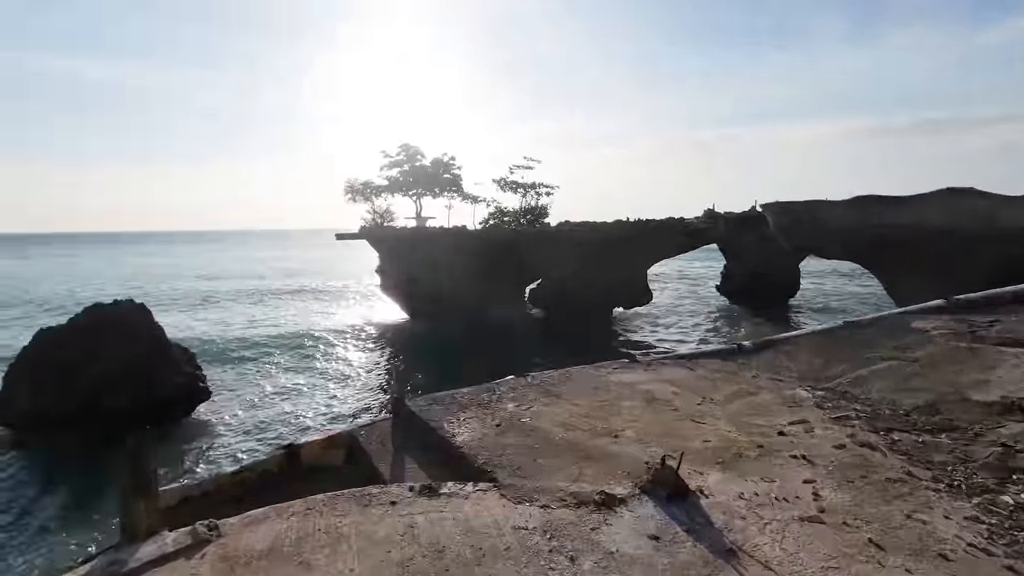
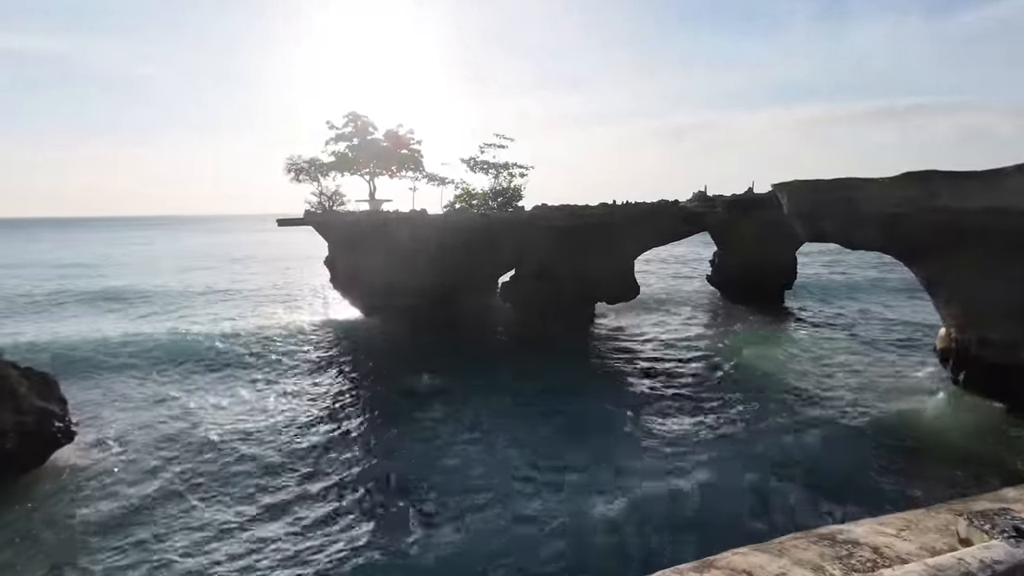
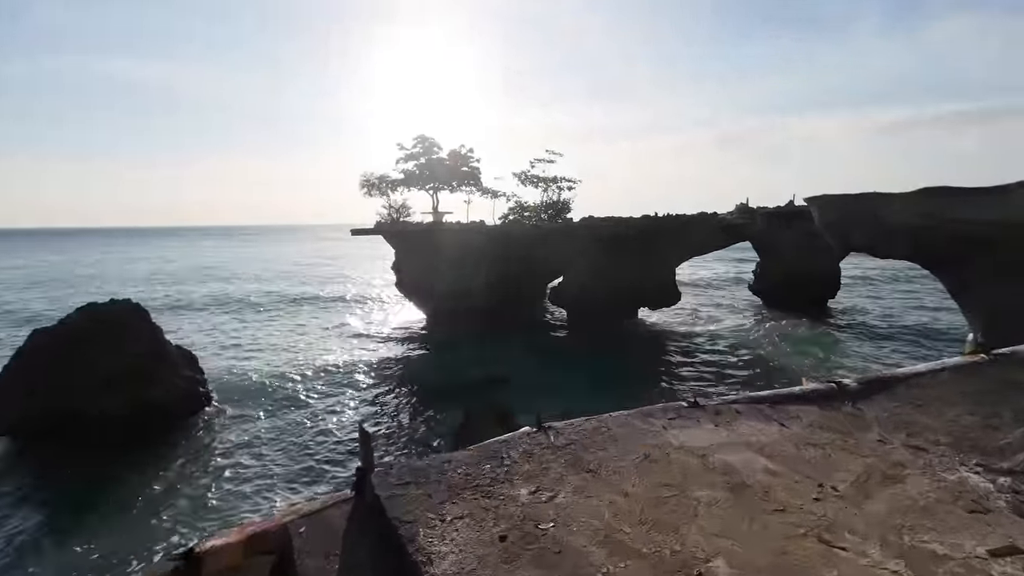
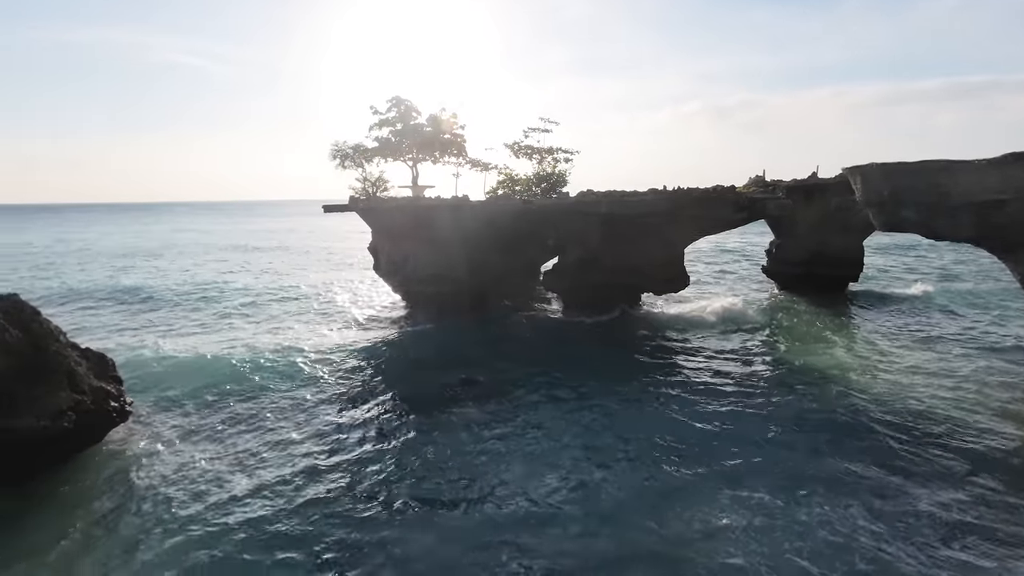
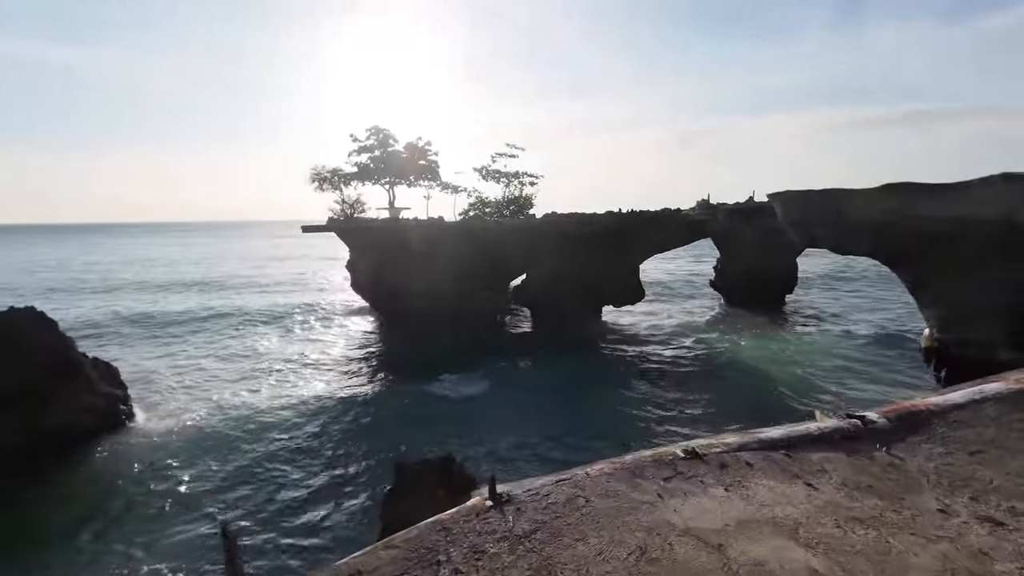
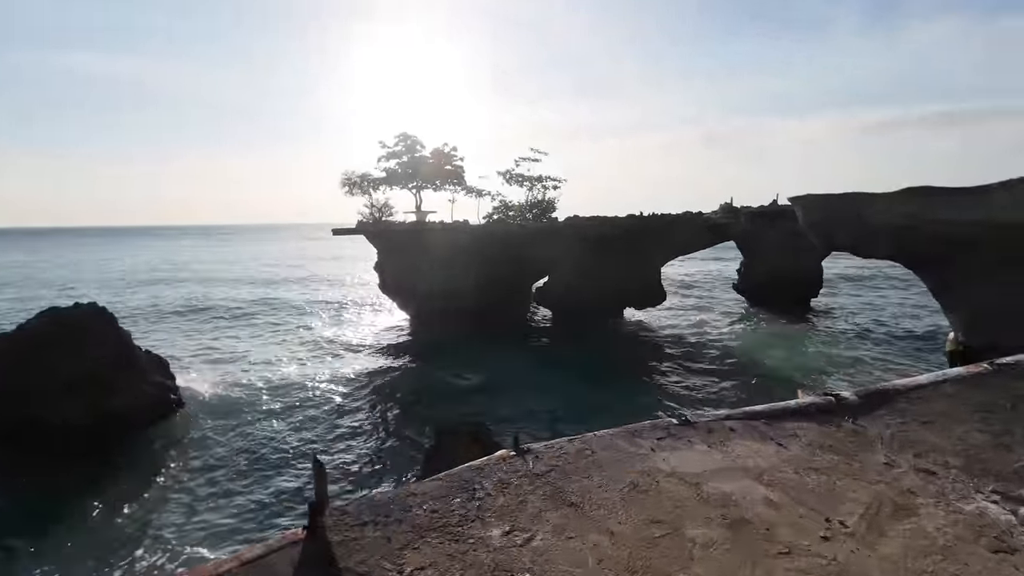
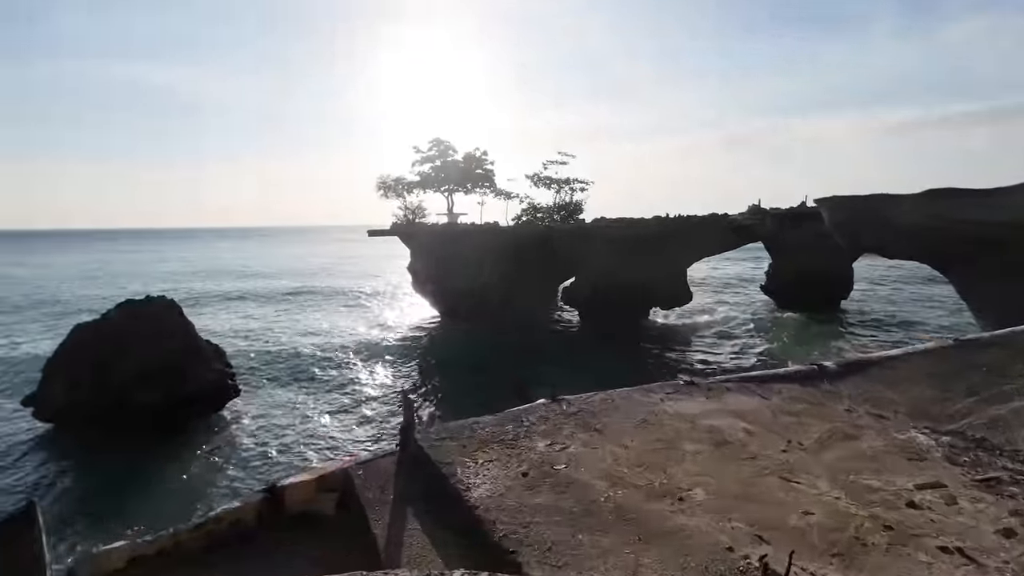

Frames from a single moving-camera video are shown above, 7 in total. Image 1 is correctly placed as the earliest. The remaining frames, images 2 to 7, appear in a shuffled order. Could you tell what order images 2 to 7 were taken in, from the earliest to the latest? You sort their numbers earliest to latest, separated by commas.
7, 3, 6, 5, 2, 4
